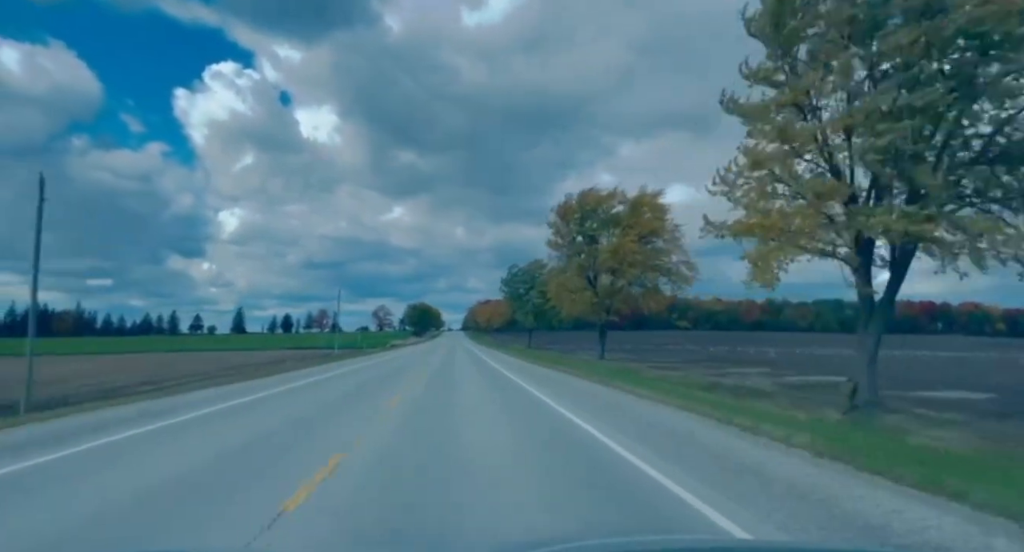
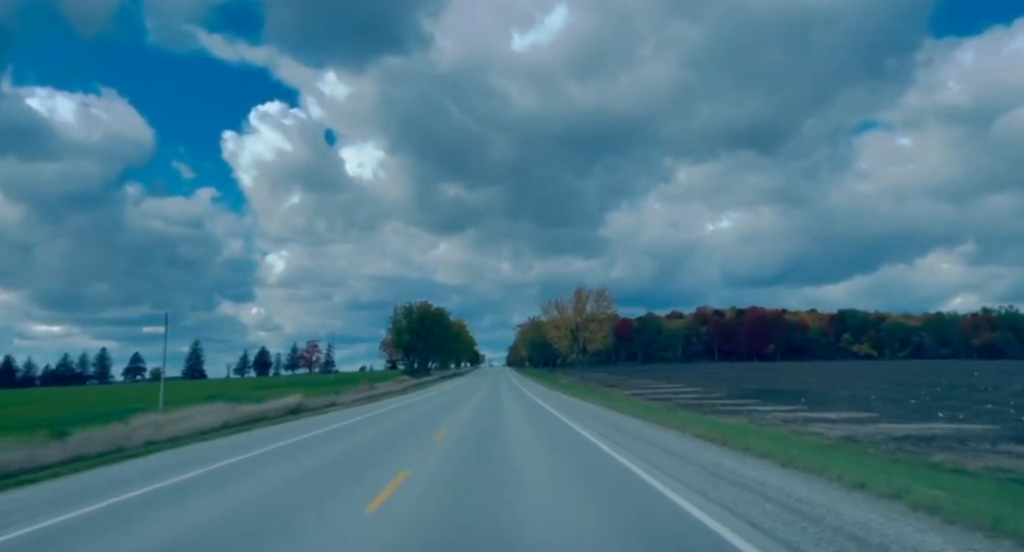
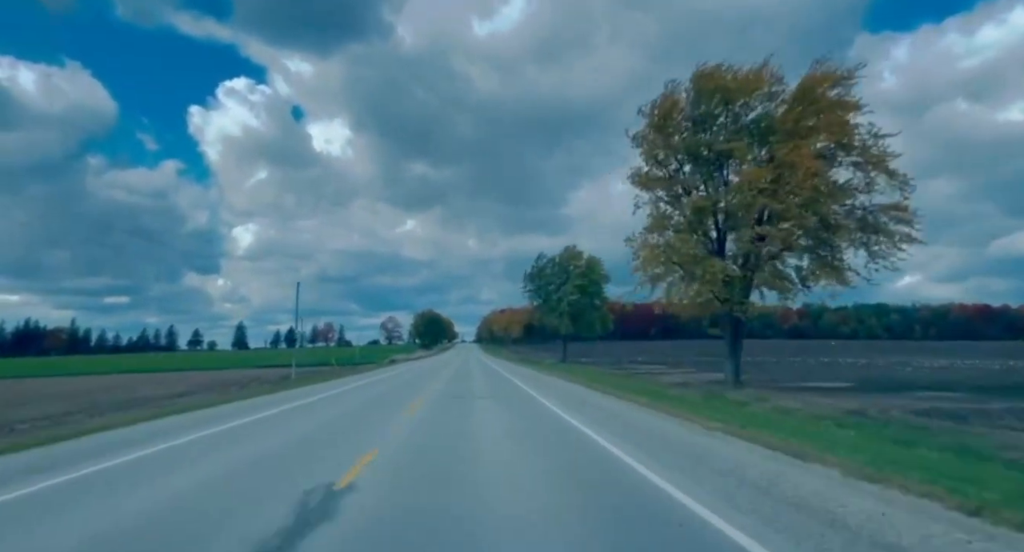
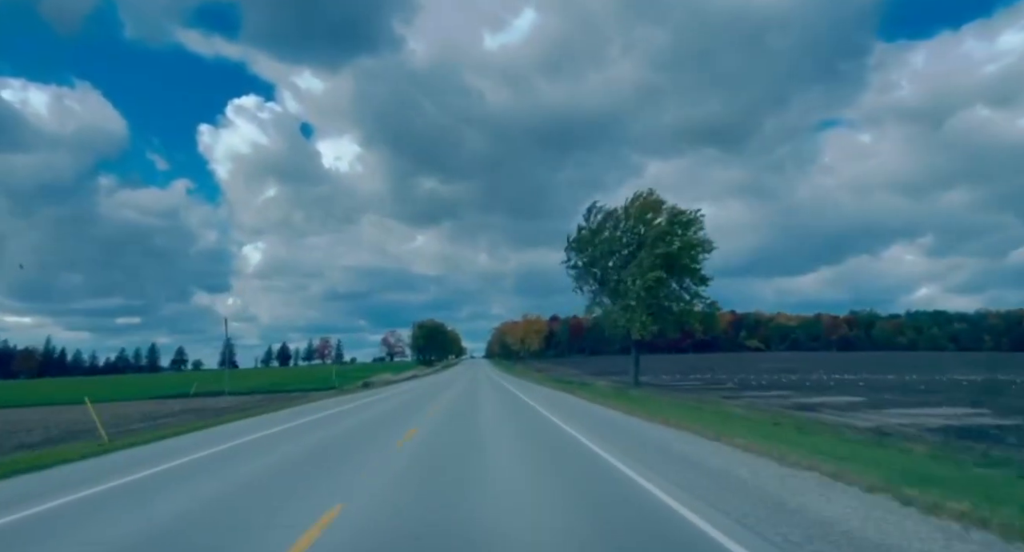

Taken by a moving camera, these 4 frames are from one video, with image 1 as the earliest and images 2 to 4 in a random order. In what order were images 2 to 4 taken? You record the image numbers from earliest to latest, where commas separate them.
3, 4, 2
